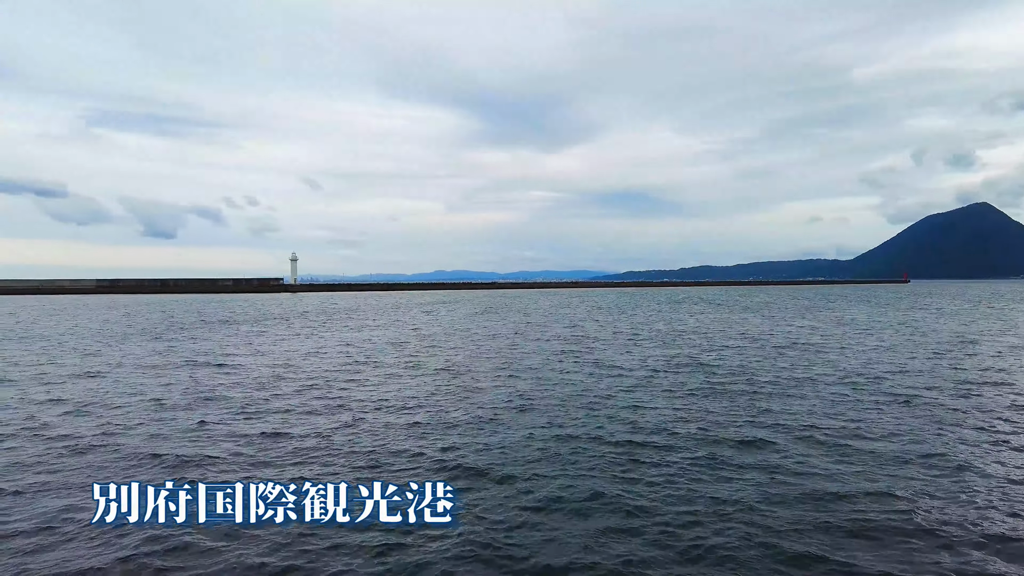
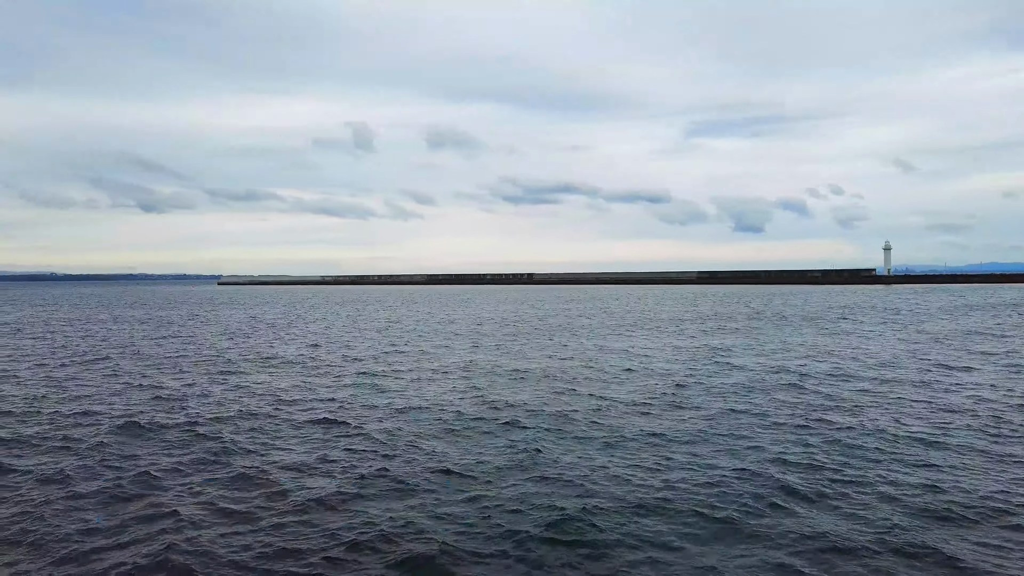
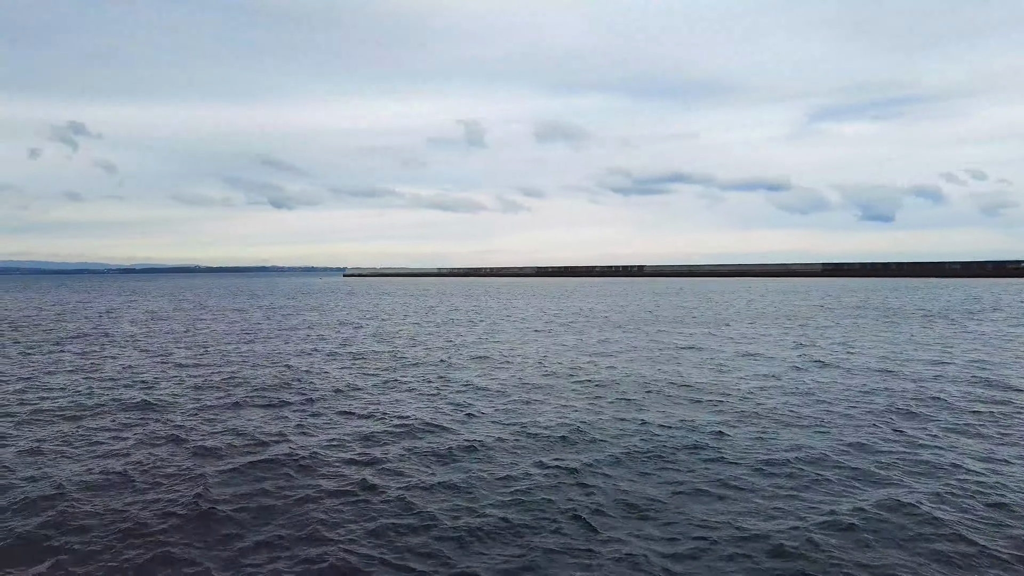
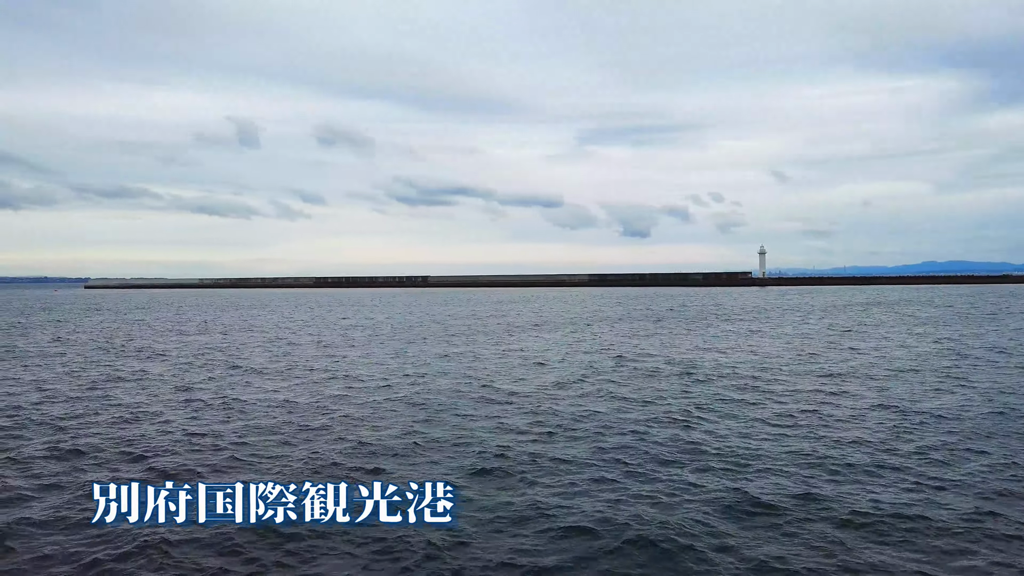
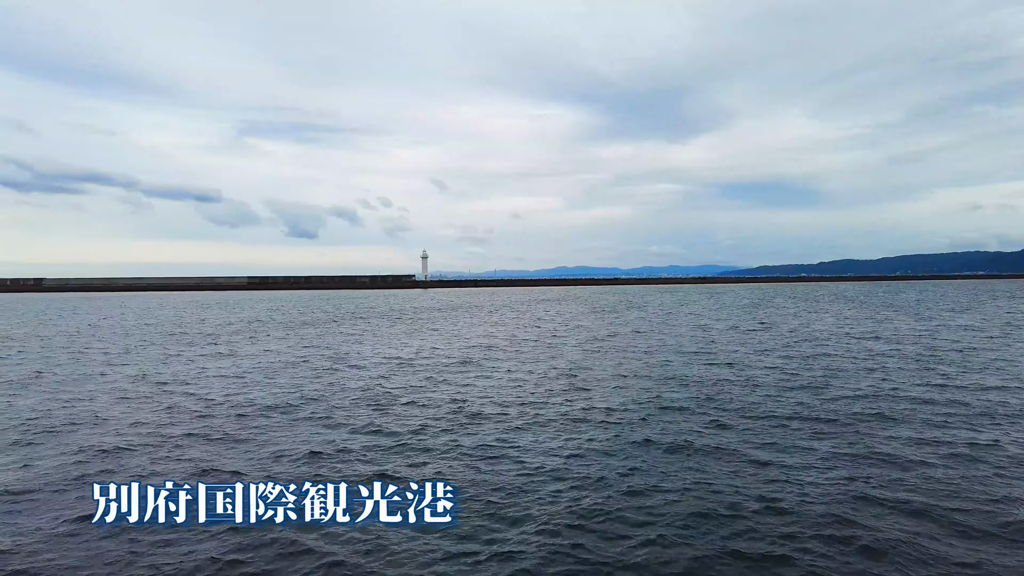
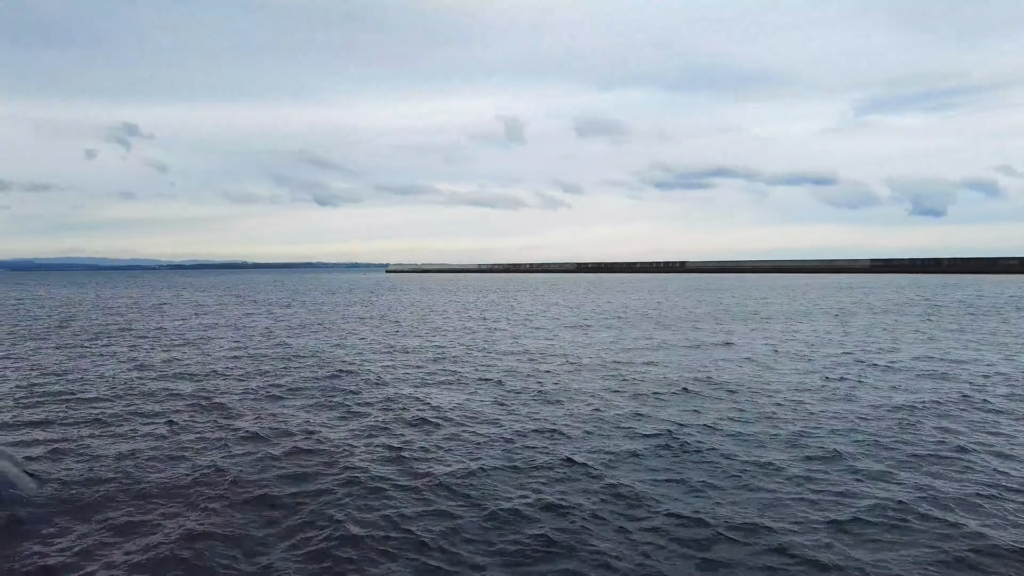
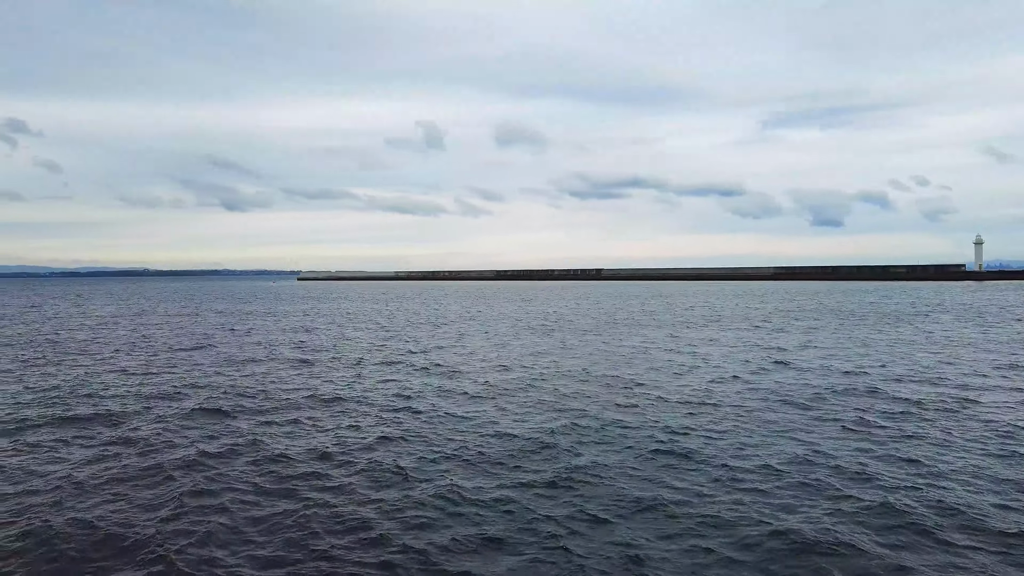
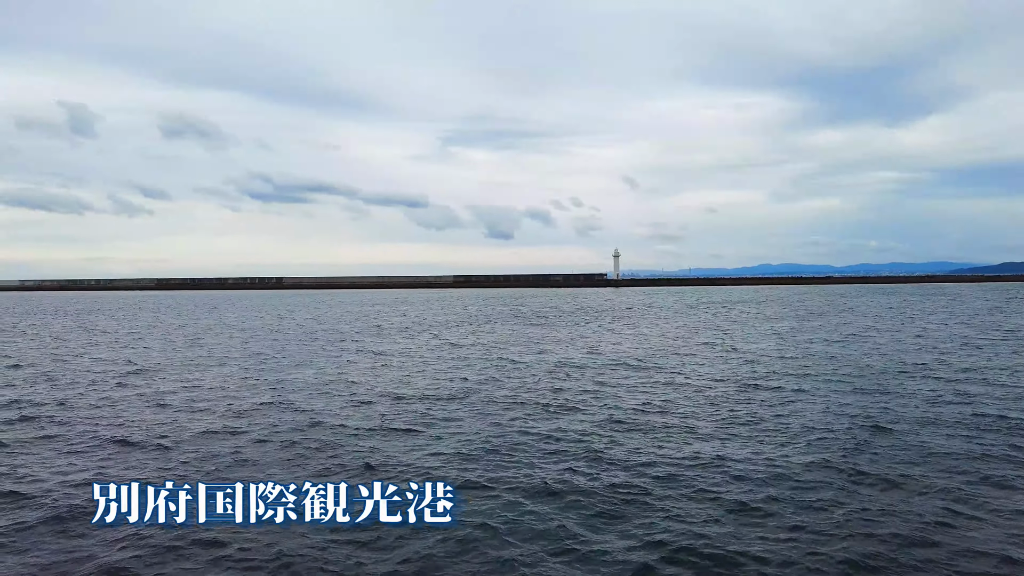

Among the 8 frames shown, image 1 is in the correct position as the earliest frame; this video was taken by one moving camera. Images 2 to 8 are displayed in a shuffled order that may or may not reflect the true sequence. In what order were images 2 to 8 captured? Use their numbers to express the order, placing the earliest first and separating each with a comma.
5, 8, 4, 2, 7, 3, 6
